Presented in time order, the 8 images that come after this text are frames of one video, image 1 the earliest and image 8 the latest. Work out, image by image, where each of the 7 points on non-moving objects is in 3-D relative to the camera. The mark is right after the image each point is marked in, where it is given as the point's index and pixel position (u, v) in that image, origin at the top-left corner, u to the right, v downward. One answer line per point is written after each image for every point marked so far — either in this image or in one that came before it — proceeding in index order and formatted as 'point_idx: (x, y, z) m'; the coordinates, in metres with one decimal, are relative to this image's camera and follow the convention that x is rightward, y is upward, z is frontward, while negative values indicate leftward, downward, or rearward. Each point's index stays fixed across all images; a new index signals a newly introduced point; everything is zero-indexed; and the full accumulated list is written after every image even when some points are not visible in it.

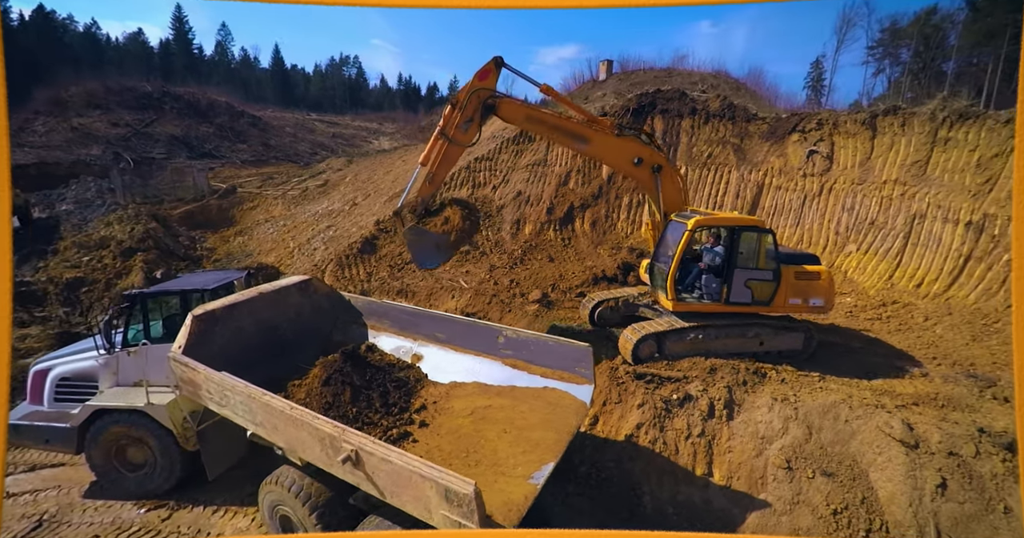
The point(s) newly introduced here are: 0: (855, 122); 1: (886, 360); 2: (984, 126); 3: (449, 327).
0: (+6.8, +2.8, +8.7) m
1: (+4.5, -1.1, +5.4) m
2: (+7.8, +2.2, +7.4) m
3: (-0.5, -0.6, +4.5) m
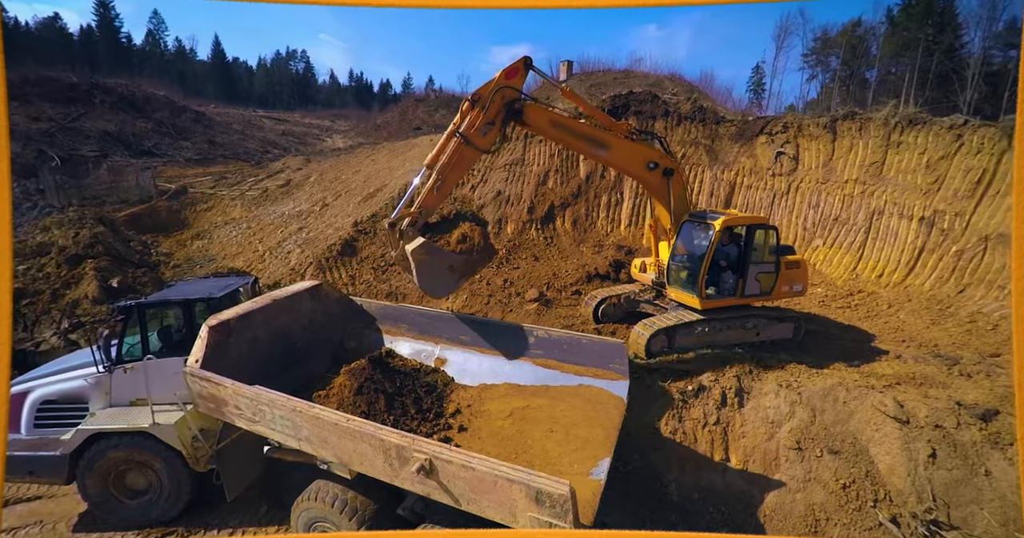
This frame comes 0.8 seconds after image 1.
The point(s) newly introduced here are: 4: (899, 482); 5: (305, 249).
0: (+6.5, +2.9, +9.4) m
1: (+4.6, -1.0, +5.9) m
2: (+7.7, +2.4, +8.2) m
3: (-0.3, -0.6, +4.5) m
4: (+3.4, -1.9, +4.0) m
5: (-4.5, +0.4, +10.1) m
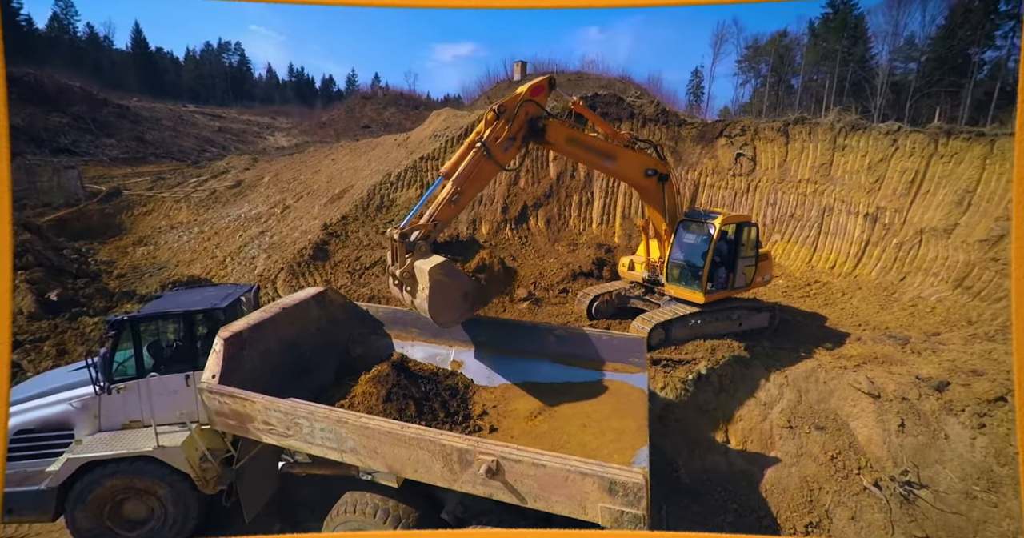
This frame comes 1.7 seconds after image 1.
0: (+5.9, +3.1, +10.2) m
1: (+4.6, -0.9, +6.6) m
2: (+7.2, +2.6, +9.2) m
3: (-0.2, -0.6, +4.5) m
4: (+3.6, -1.8, +4.5) m
5: (-5.0, +0.3, +9.6) m
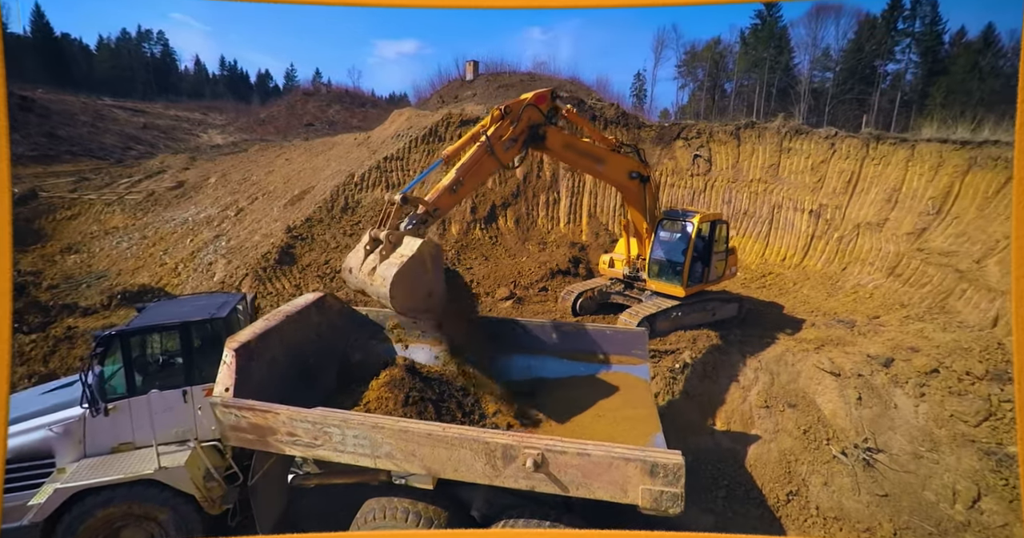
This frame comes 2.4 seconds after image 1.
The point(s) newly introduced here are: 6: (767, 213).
0: (+5.1, +3.3, +11.0) m
1: (+4.3, -0.7, +7.2) m
2: (+6.6, +2.8, +10.1) m
3: (-0.1, -0.6, +4.6) m
4: (+3.7, -1.7, +5.1) m
5: (-5.5, +0.2, +9.1) m
6: (+5.6, +1.2, +10.1) m
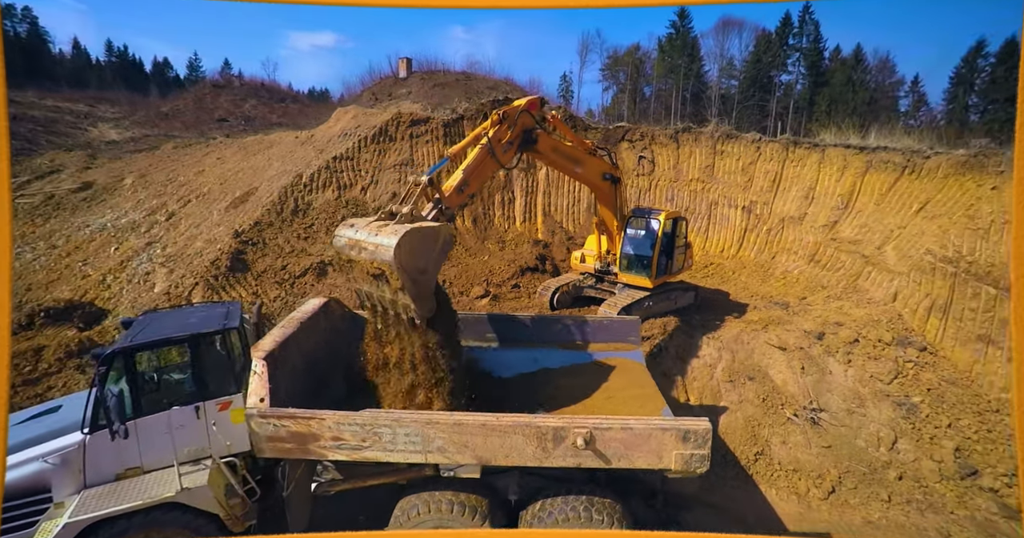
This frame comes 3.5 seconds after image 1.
0: (+3.9, +3.5, +11.9) m
1: (+3.9, -0.6, +8.1) m
2: (+5.5, +3.0, +11.3) m
3: (-0.1, -0.6, +4.9) m
4: (+3.6, -1.5, +5.9) m
5: (-6.2, 0.0, +8.4) m
6: (+4.6, +1.4, +11.2) m
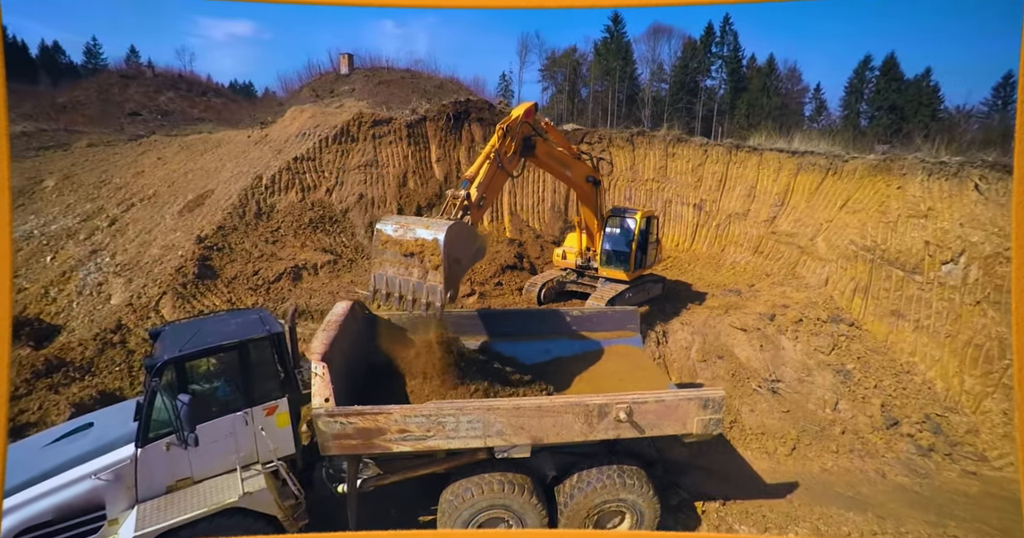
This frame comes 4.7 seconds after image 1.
0: (+2.9, +3.6, +12.7) m
1: (+3.5, -0.4, +9.0) m
2: (+4.6, +3.3, +12.4) m
3: (0.0, -0.6, +5.2) m
4: (+3.6, -1.4, +6.8) m
5: (-6.5, -0.1, +7.9) m
6: (+3.8, +1.6, +12.1) m
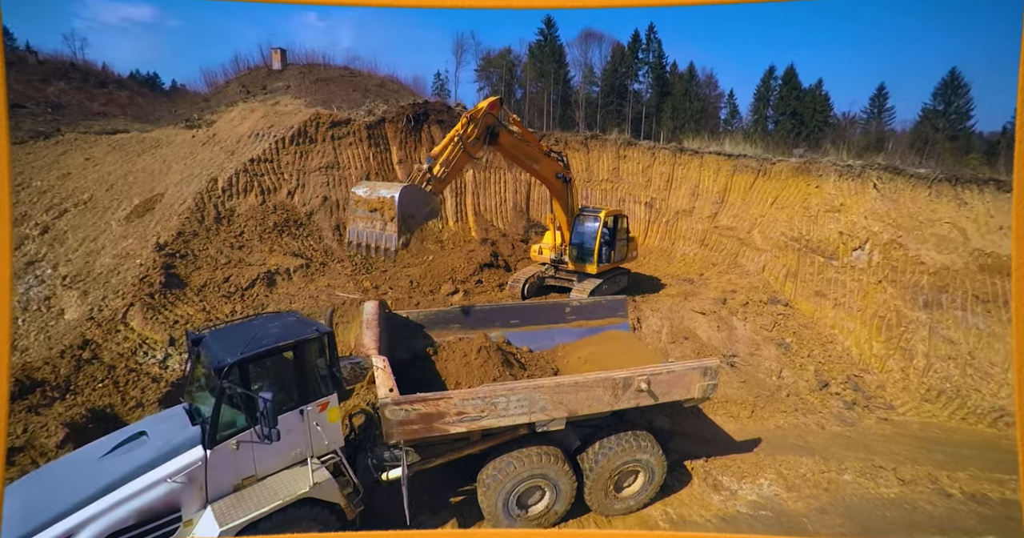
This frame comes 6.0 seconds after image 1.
0: (+1.7, +3.8, +13.5) m
1: (+3.0, -0.2, +9.9) m
2: (+3.4, +3.5, +13.4) m
3: (+0.1, -0.5, +5.7) m
4: (+3.4, -1.2, +7.8) m
5: (-6.8, -0.3, +7.3) m
6: (+2.7, +1.8, +13.1) m
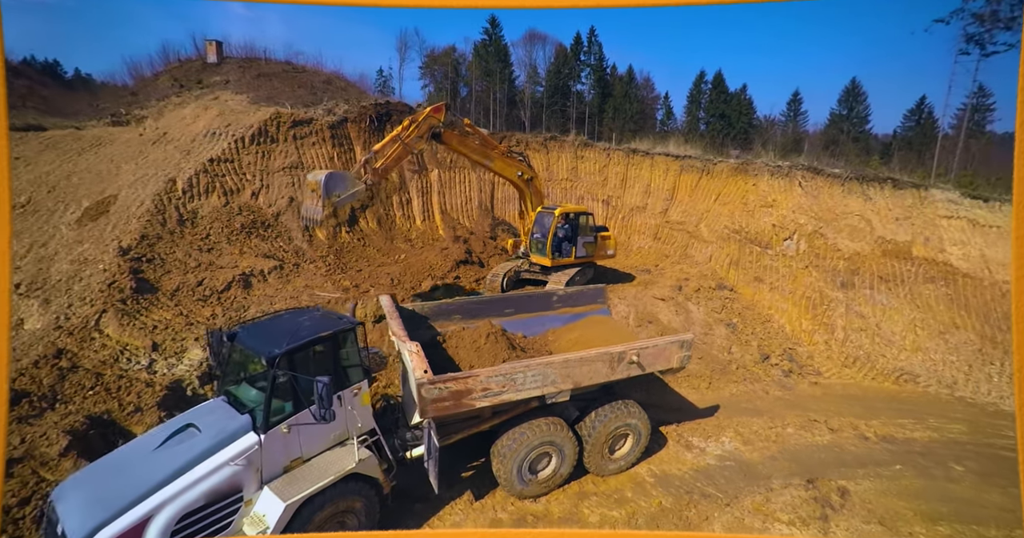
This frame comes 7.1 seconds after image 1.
0: (+0.4, +3.9, +14.1) m
1: (+2.3, -0.1, +10.8) m
2: (+2.2, +3.7, +14.2) m
3: (0.0, -0.5, +6.2) m
4: (+3.0, -1.1, +8.7) m
5: (-7.0, -0.4, +7.0) m
6: (+1.6, +2.0, +13.8) m
